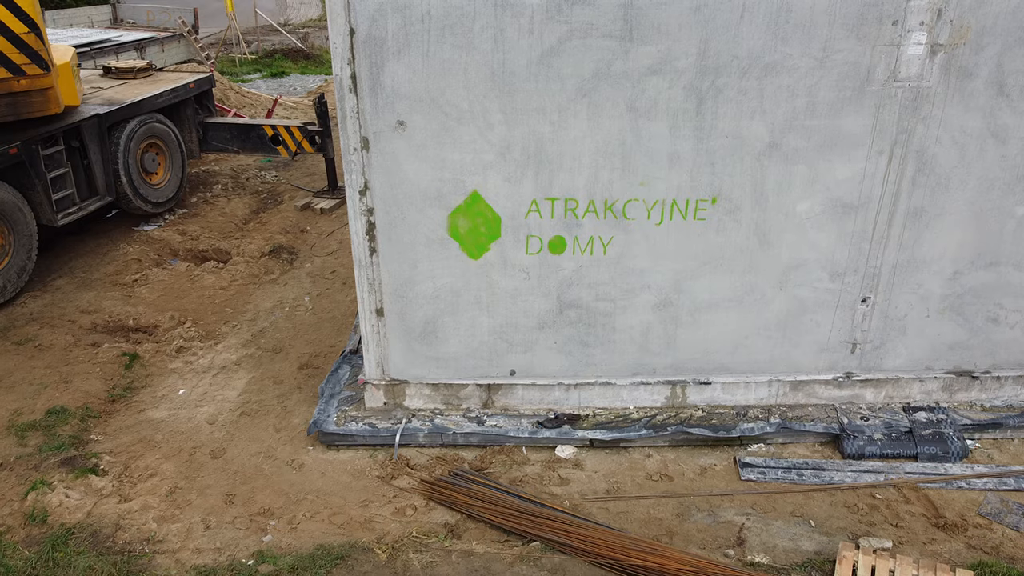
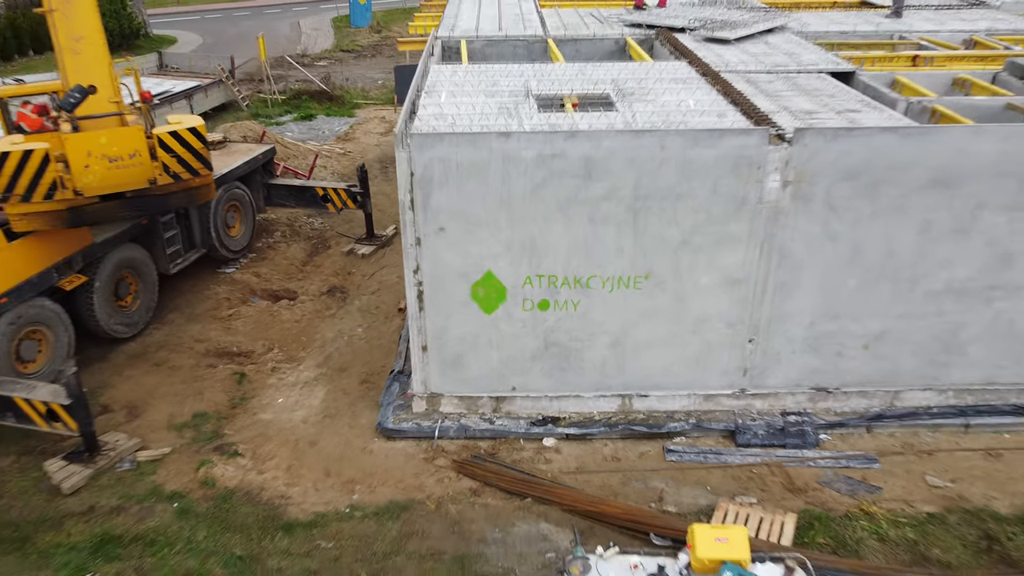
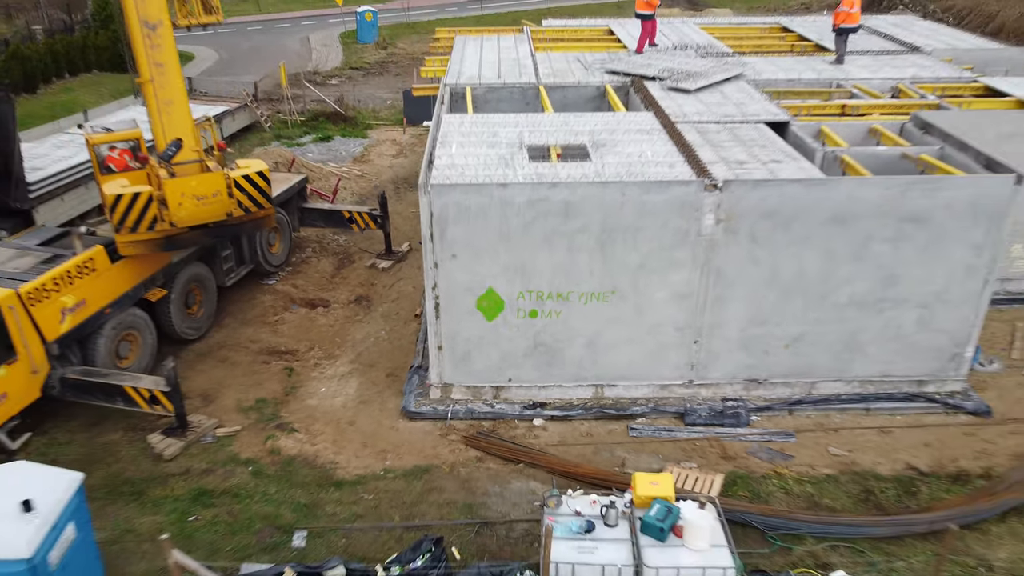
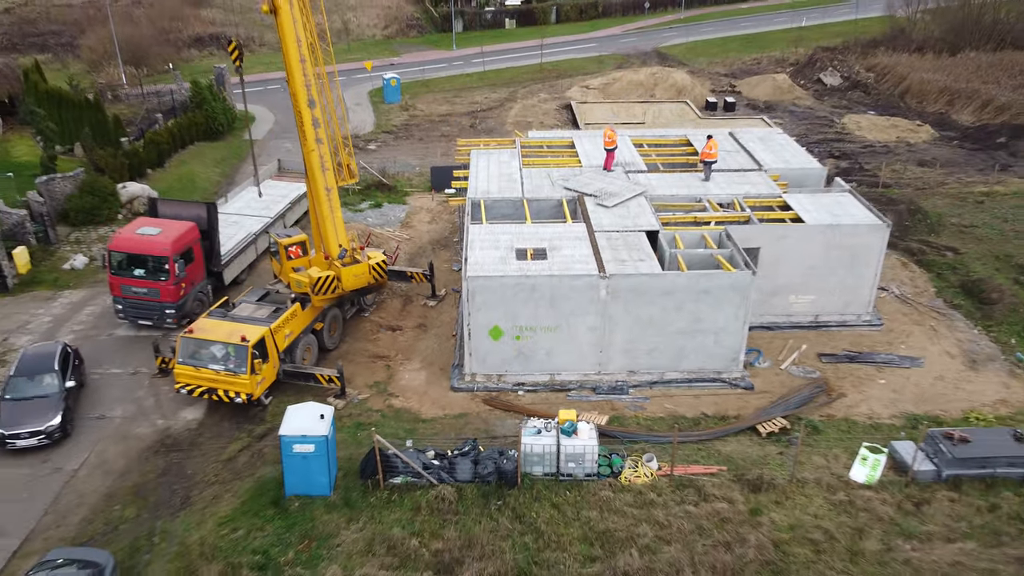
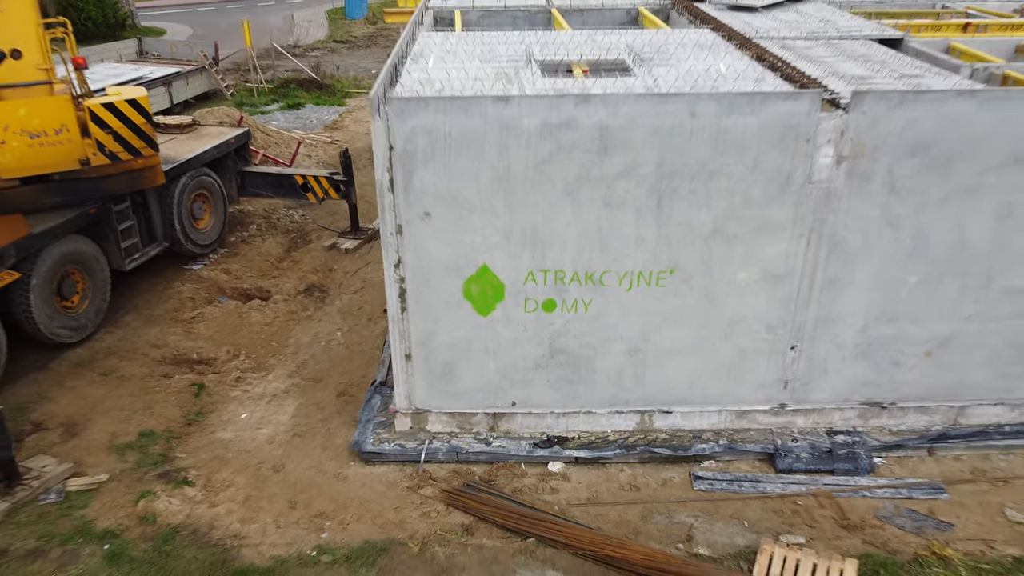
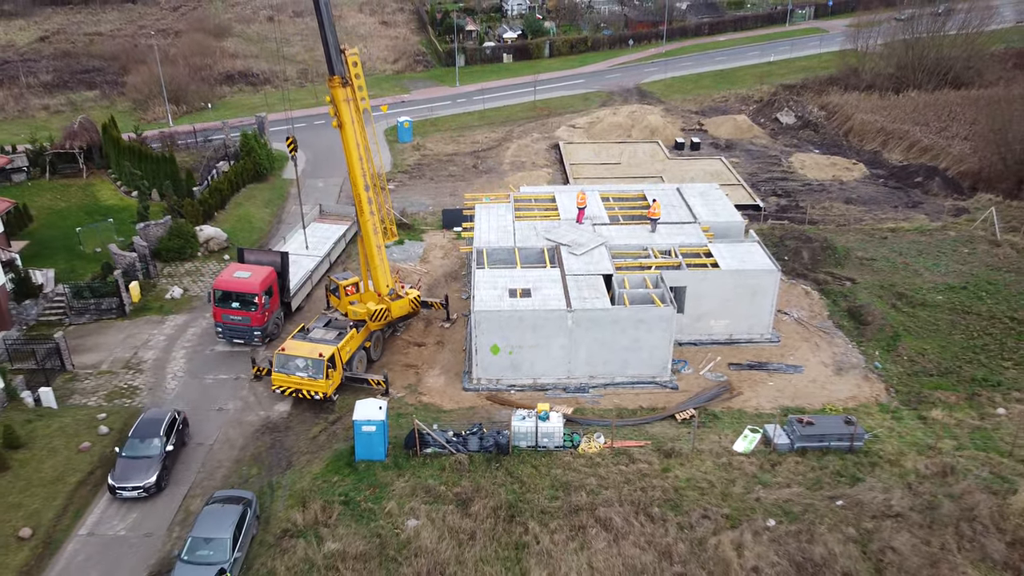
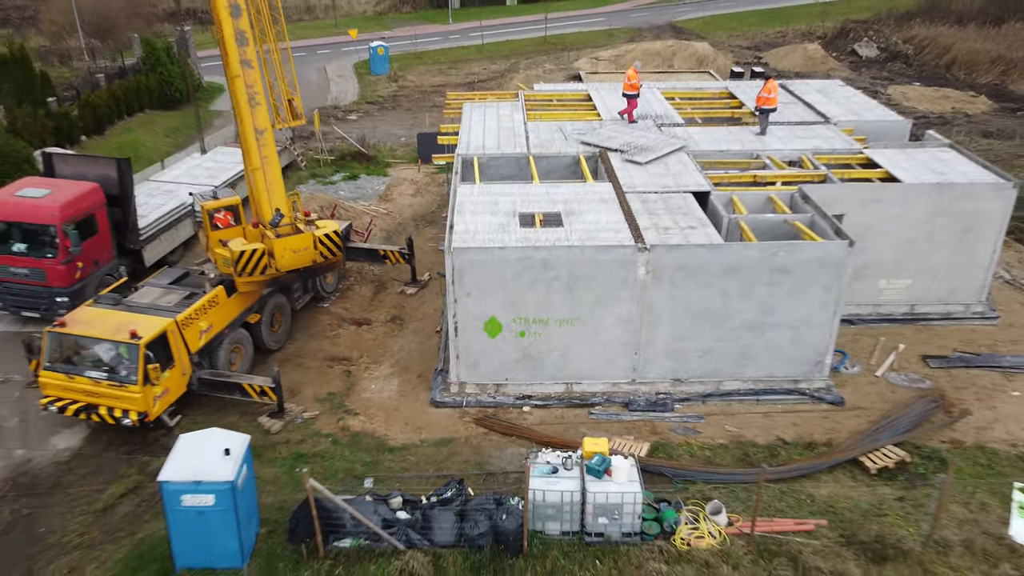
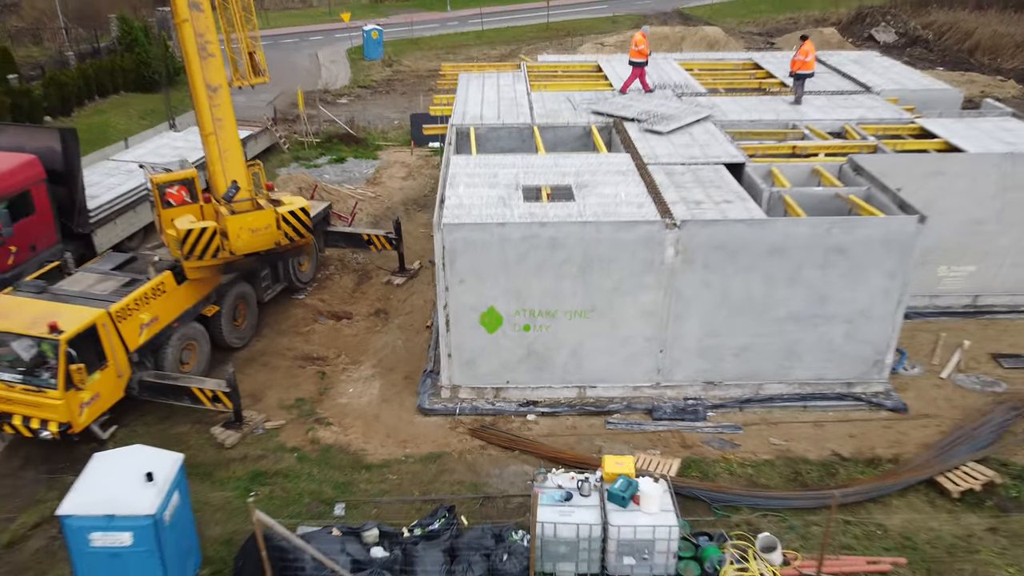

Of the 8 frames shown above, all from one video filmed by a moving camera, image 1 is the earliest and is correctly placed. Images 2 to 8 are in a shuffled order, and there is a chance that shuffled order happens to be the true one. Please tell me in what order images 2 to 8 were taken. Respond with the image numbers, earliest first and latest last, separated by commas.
5, 2, 3, 8, 7, 4, 6
